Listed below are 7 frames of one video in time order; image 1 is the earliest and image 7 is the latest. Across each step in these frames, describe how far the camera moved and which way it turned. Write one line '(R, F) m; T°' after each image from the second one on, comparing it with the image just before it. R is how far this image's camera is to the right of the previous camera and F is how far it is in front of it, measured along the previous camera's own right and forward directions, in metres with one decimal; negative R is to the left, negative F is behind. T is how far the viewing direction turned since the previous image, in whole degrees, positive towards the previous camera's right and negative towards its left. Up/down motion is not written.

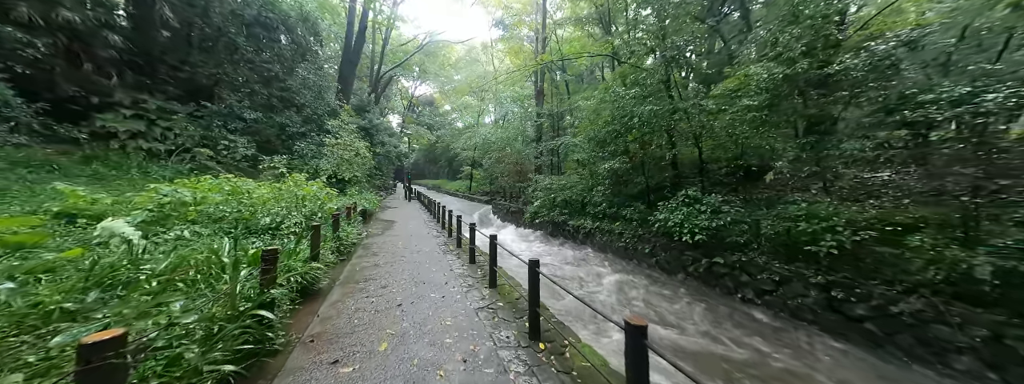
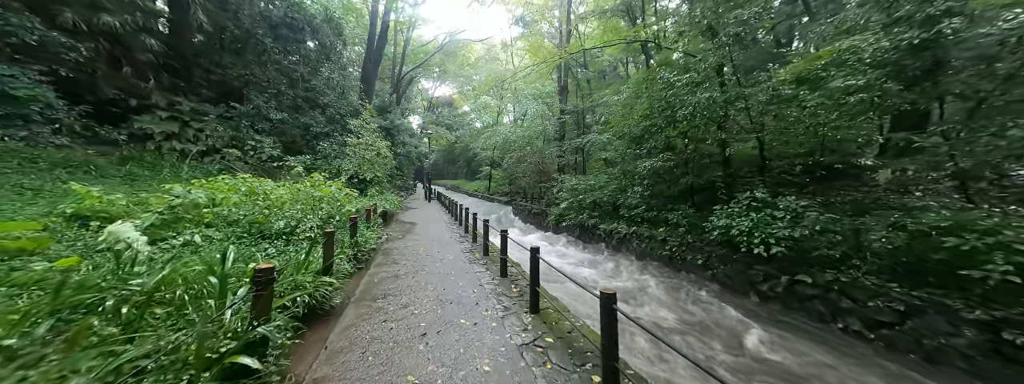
(-0.3, +0.5) m; -4°
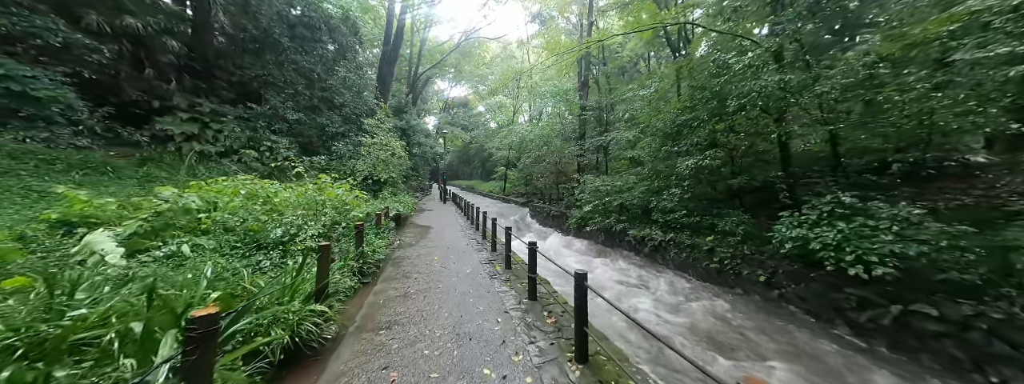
(-0.2, +0.5) m; -3°
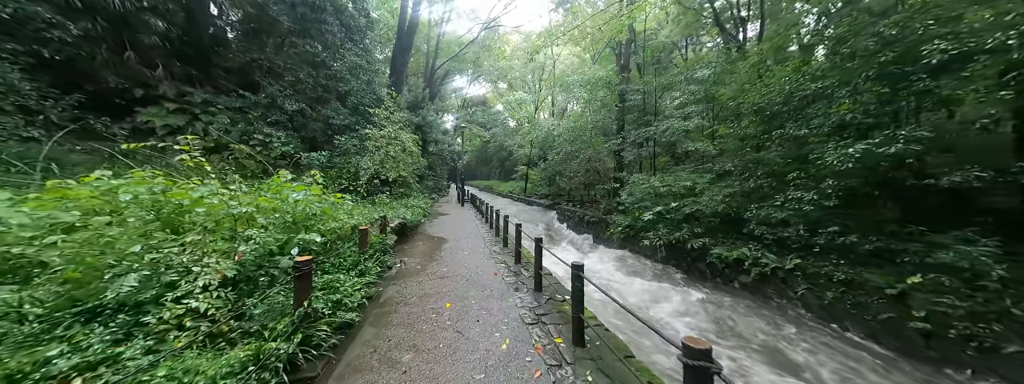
(-0.4, +1.6) m; -4°
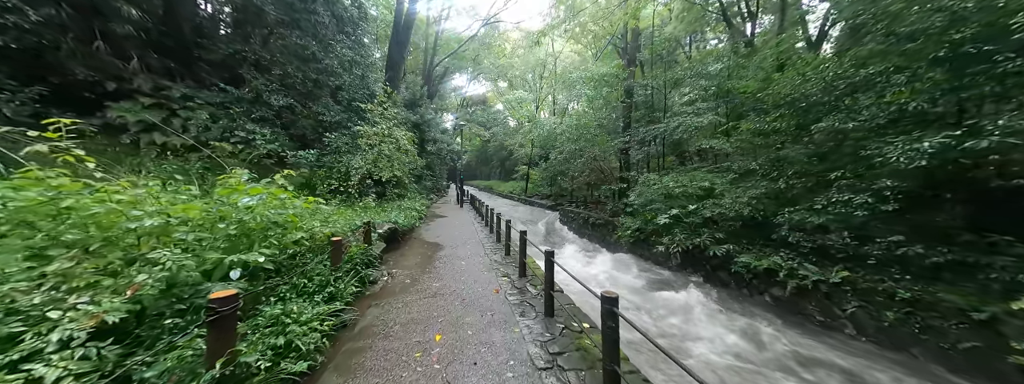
(0.0, +0.5) m; 0°
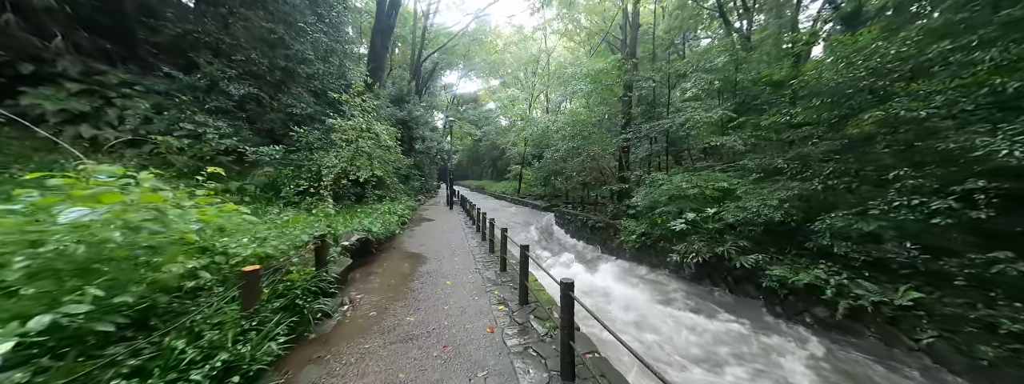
(-0.1, +0.7) m; +2°
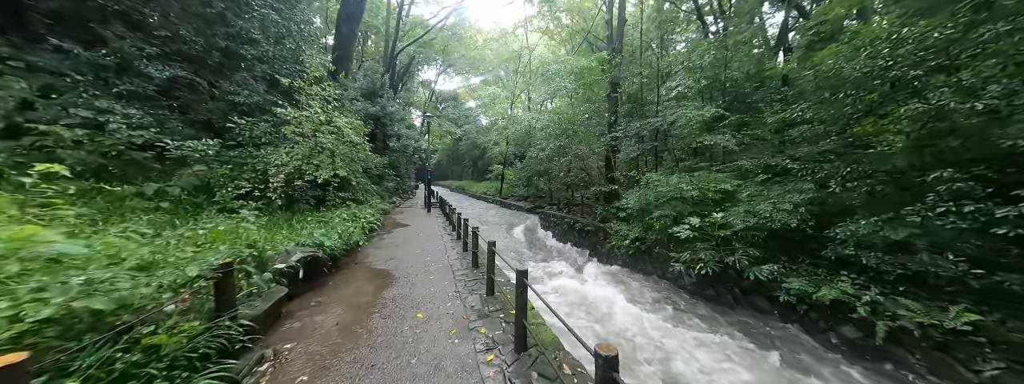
(-0.1, +0.7) m; +4°
